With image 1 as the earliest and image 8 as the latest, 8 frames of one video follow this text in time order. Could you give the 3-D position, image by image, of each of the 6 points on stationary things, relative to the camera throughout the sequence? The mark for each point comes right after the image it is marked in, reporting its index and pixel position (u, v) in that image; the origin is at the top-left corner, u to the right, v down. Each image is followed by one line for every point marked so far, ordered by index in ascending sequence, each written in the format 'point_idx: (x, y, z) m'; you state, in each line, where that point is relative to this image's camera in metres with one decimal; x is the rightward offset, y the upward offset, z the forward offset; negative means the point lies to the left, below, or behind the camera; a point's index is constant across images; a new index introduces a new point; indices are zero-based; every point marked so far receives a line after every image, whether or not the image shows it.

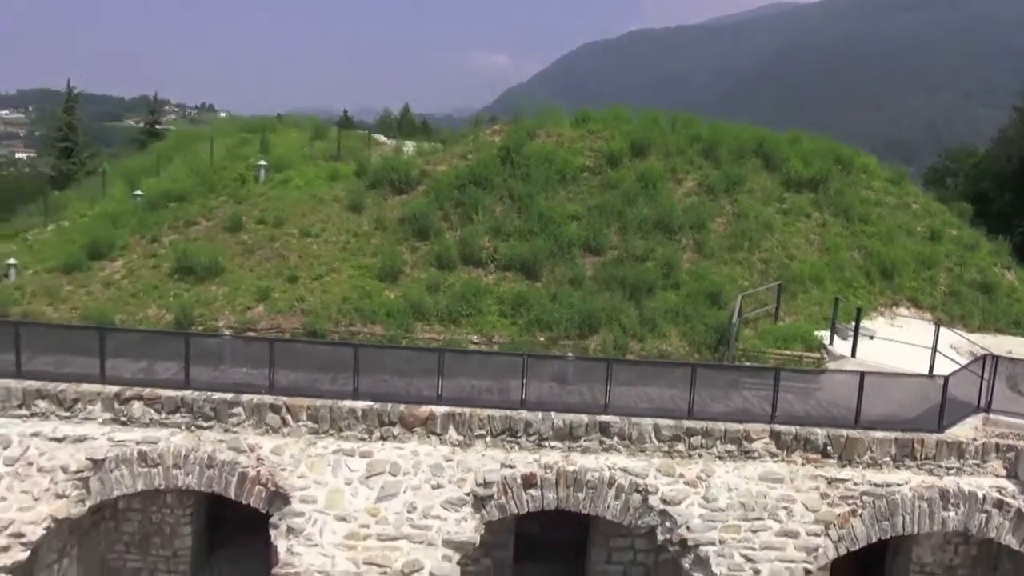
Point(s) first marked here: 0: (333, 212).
0: (-4.7, +2.0, +17.6) m
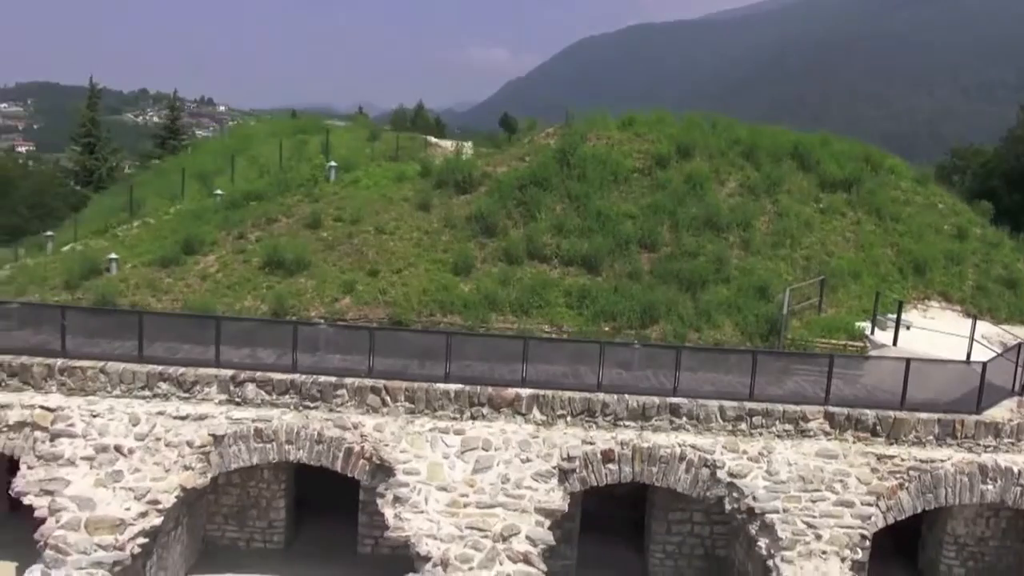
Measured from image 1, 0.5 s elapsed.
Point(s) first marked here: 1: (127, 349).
0: (-3.0, +2.2, +18.8) m
1: (-8.0, -1.2, +13.9) m
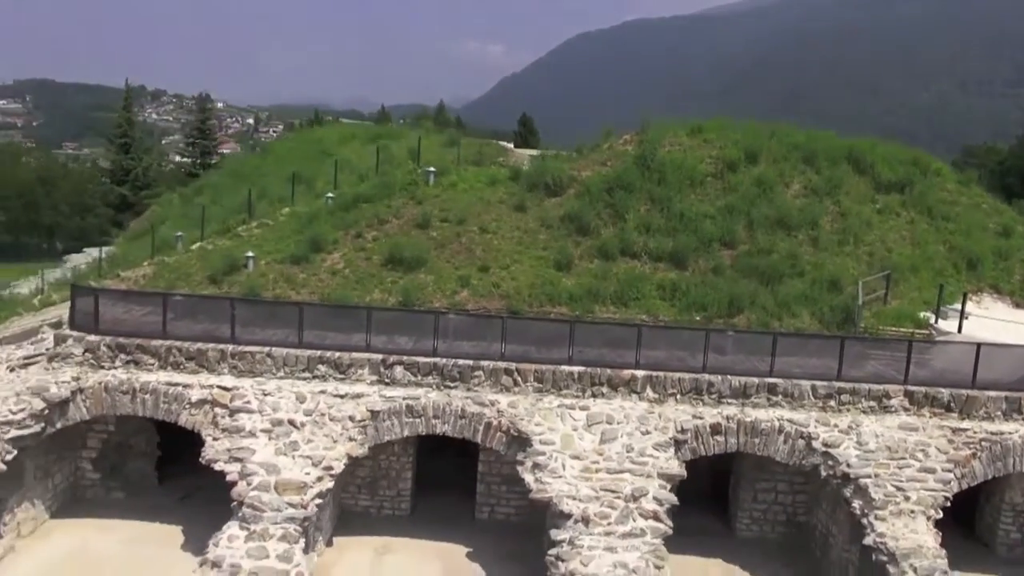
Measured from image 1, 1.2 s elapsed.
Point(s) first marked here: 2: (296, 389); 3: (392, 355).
0: (-0.3, +2.3, +20.7) m
1: (-5.3, -1.1, +15.8) m
2: (-4.9, -2.3, +15.4) m
3: (-2.8, -1.6, +15.7) m
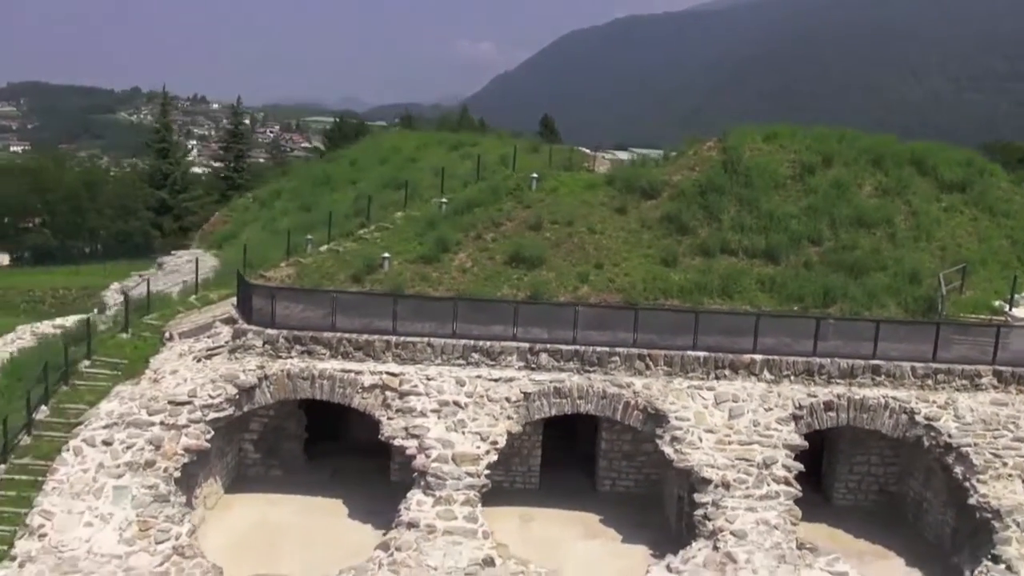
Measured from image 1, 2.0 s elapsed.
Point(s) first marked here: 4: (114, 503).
0: (+3.1, +2.5, +22.6) m
1: (-1.8, -1.0, +17.7) m
2: (-1.5, -2.2, +17.4) m
3: (+0.7, -1.5, +17.7) m
4: (-8.8, -4.8, +14.8) m
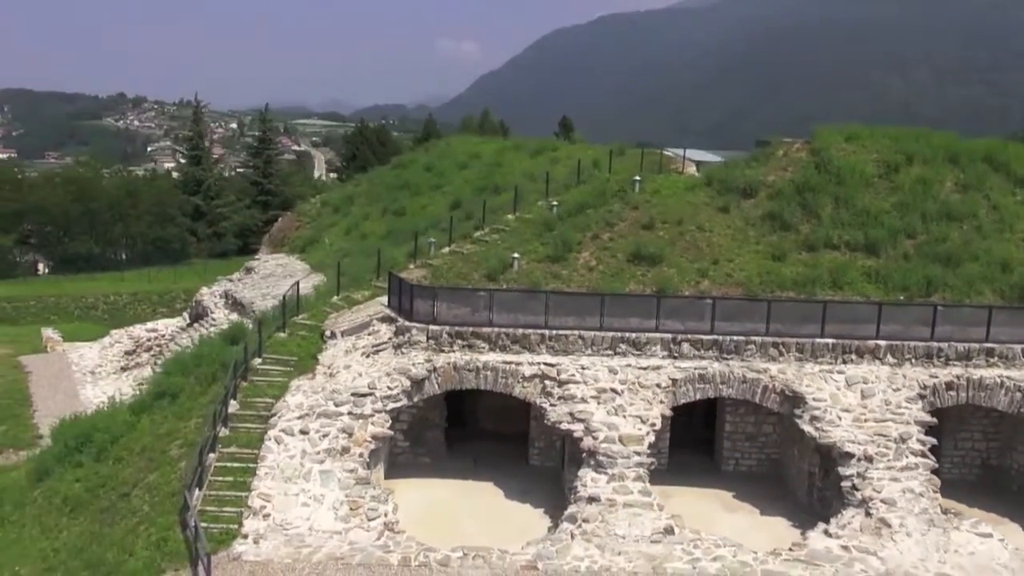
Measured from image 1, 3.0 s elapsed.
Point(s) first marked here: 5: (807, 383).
0: (+7.1, +2.7, +24.1) m
1: (+2.3, -0.9, +19.2) m
2: (+2.7, -2.1, +18.9) m
3: (+4.8, -1.3, +19.2) m
4: (-4.6, -4.8, +16.3) m
5: (+8.3, -2.7, +18.7) m
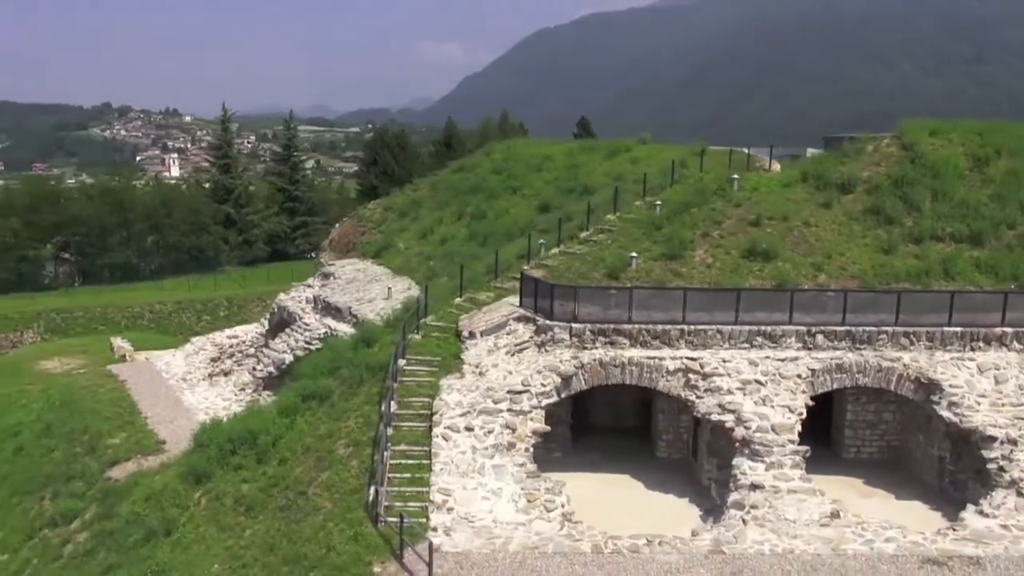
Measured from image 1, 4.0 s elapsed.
0: (+11.1, +2.9, +24.8) m
1: (+6.4, -0.8, +19.9) m
2: (+6.8, -2.0, +19.5) m
3: (+8.9, -1.1, +19.8) m
4: (-0.3, -4.8, +16.9) m
5: (+12.4, -2.4, +19.4) m
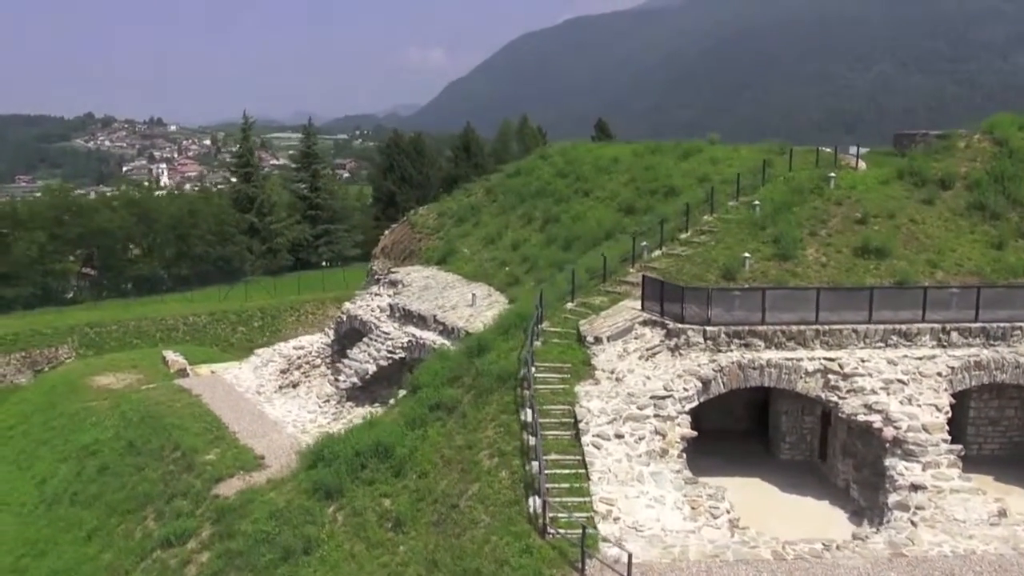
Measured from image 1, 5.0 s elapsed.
0: (+14.9, +3.0, +24.7) m
1: (+10.2, -0.8, +19.6) m
2: (+10.7, -1.9, +19.3) m
3: (+12.8, -1.1, +19.7) m
4: (+3.6, -4.9, +16.6) m
5: (+16.3, -2.2, +19.3) m
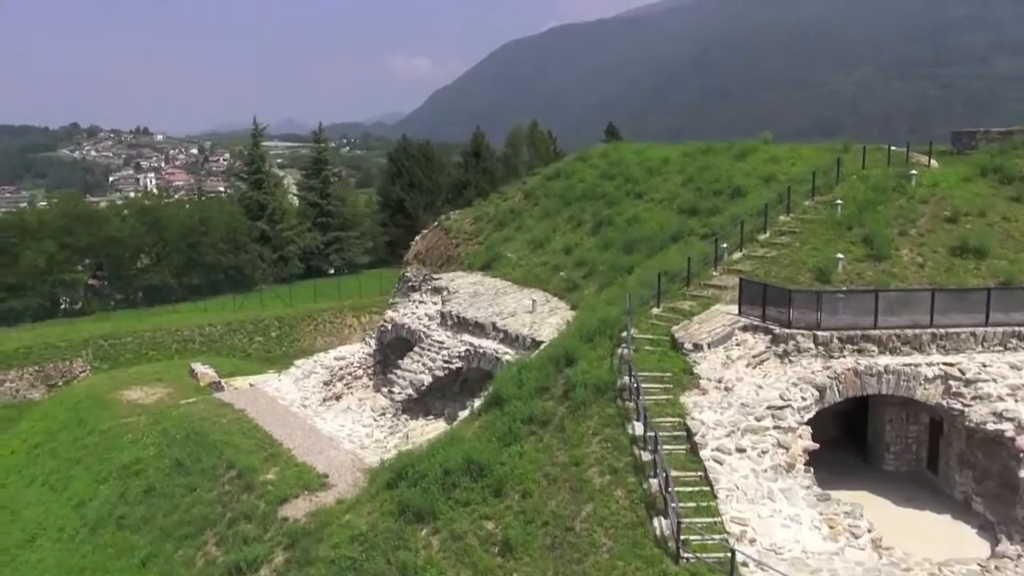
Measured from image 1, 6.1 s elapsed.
0: (+17.4, +3.0, +23.7) m
1: (+13.0, -0.8, +18.6) m
2: (+13.4, -2.0, +18.3) m
3: (+15.5, -1.0, +18.7) m
4: (+6.4, -5.0, +15.4) m
5: (+19.0, -2.2, +18.3) m
